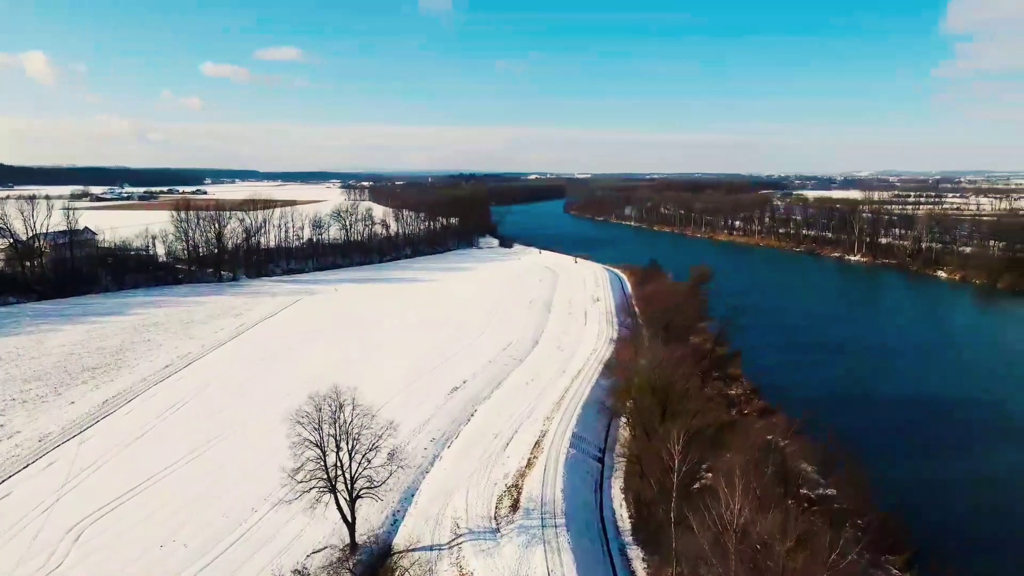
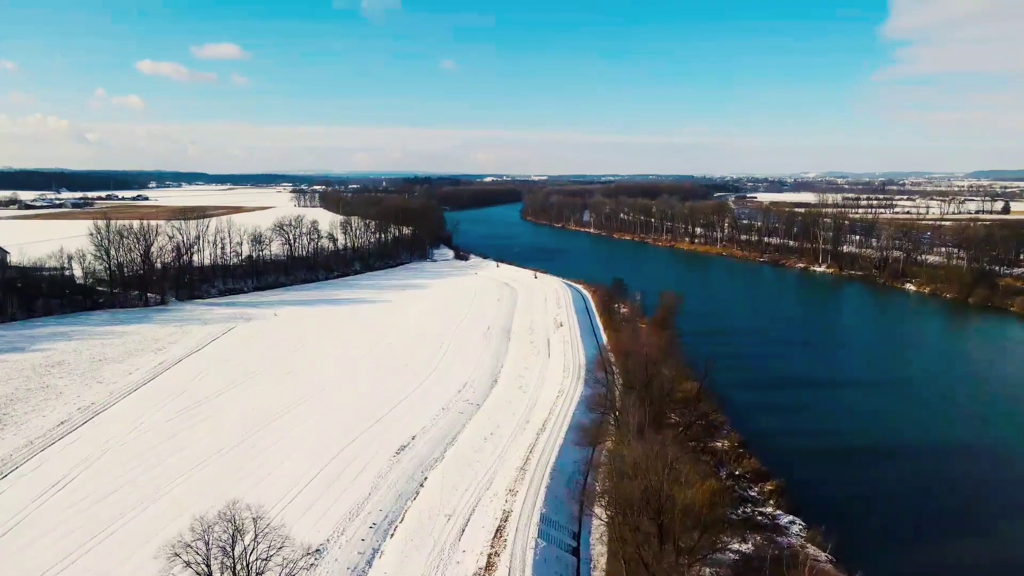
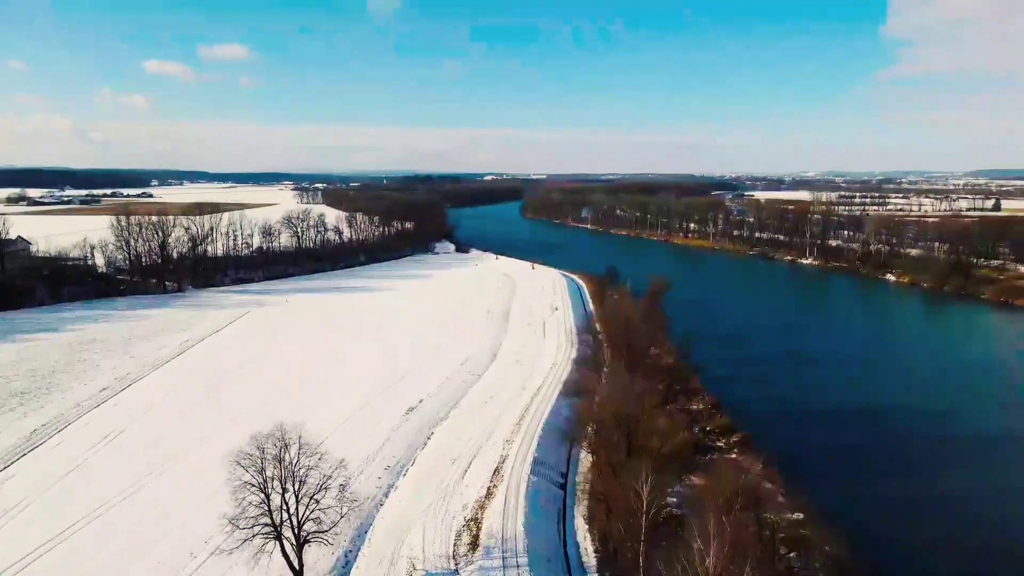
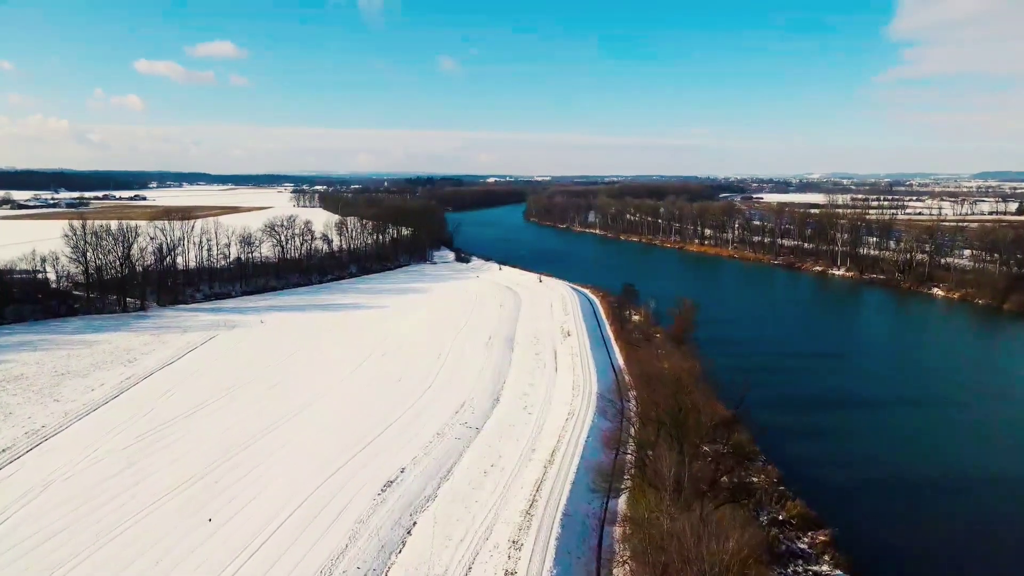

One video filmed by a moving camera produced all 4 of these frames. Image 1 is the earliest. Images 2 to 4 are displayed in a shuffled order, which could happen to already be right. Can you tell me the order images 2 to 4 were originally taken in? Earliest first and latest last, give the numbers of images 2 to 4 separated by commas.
3, 2, 4
